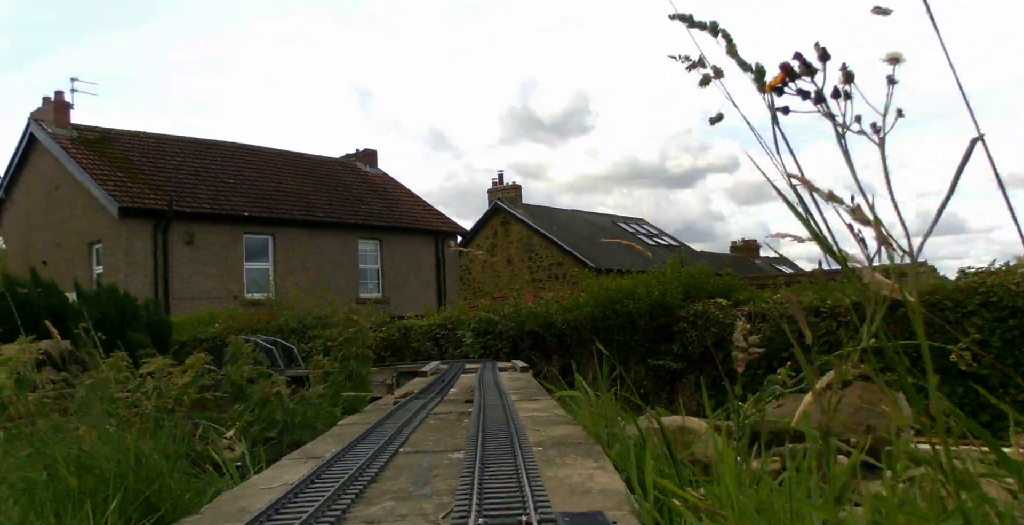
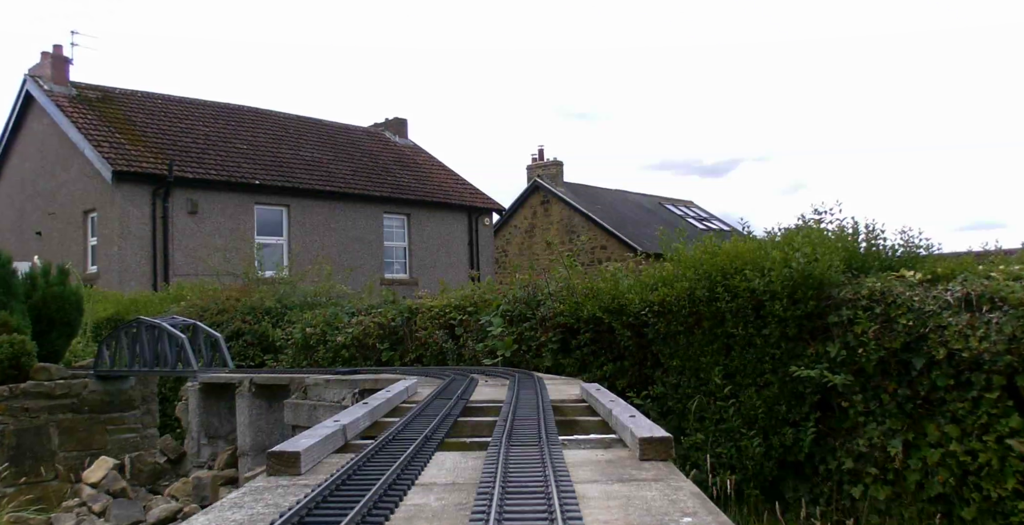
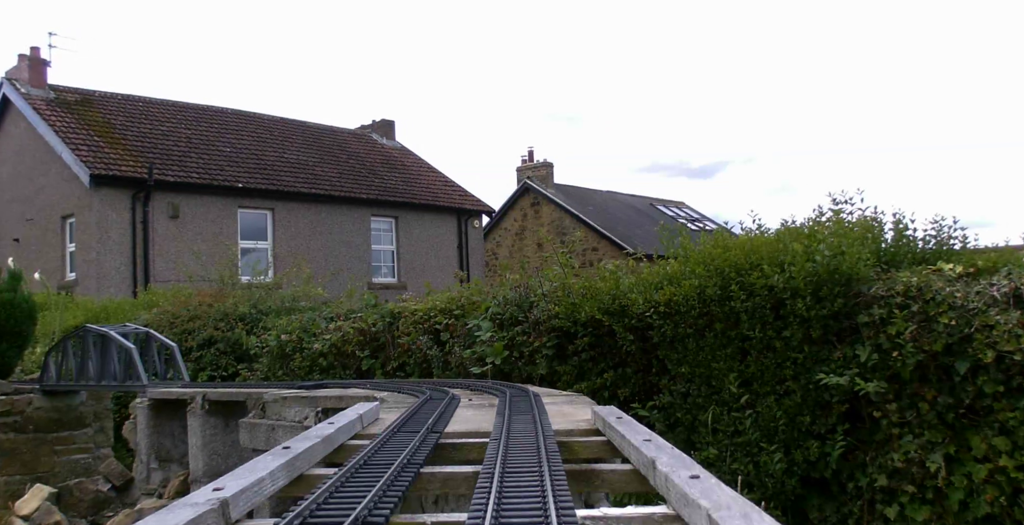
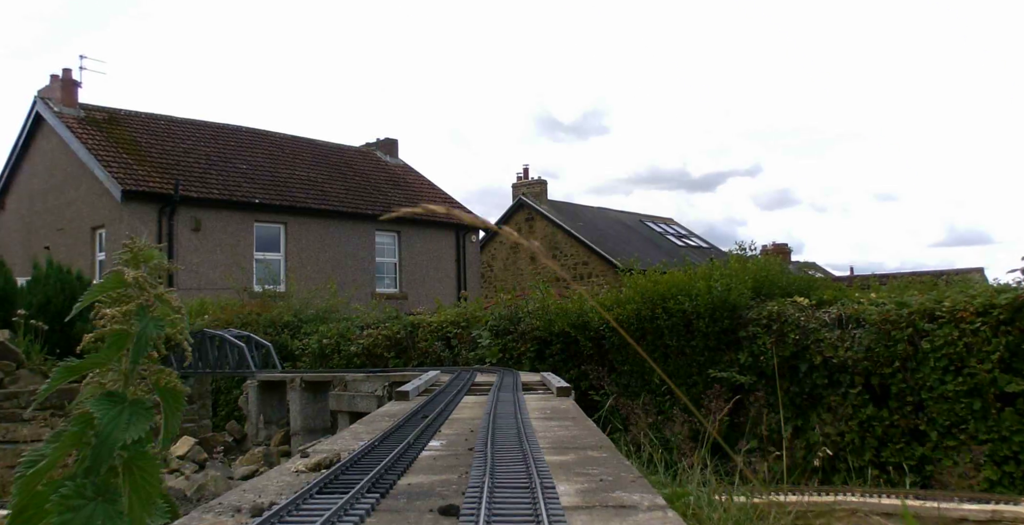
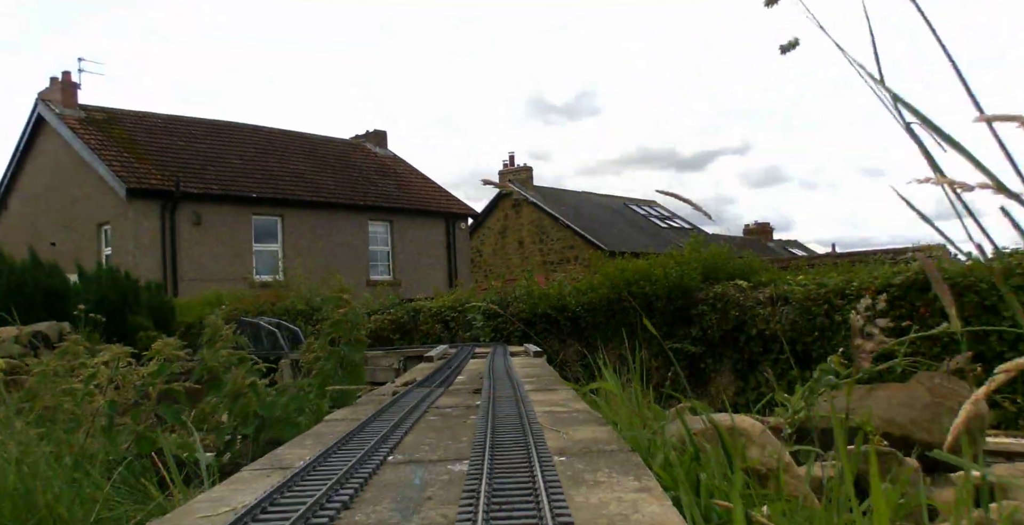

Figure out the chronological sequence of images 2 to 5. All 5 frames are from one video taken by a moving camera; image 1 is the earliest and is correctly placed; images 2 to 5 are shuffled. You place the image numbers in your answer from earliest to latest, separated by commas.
5, 4, 2, 3
